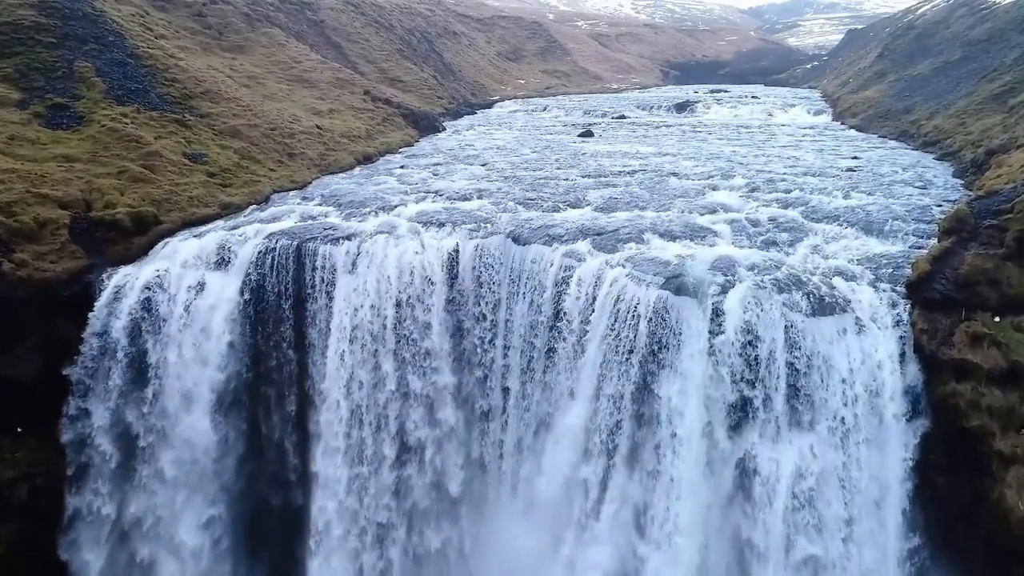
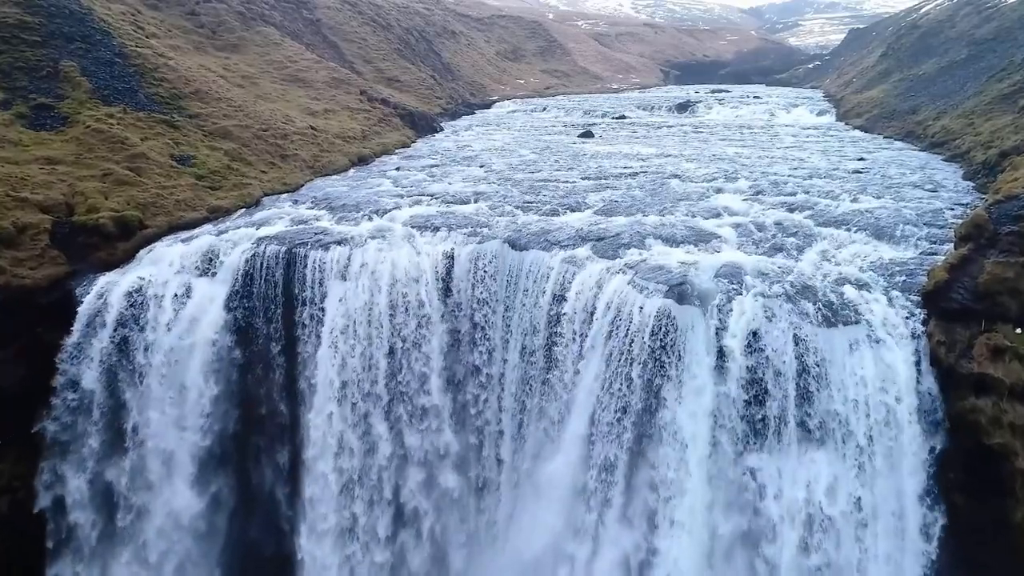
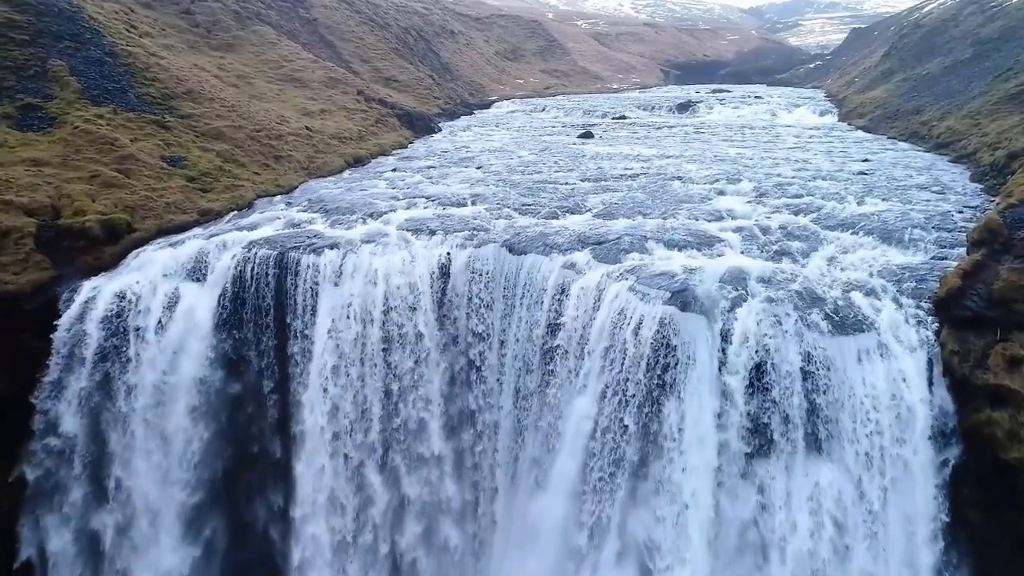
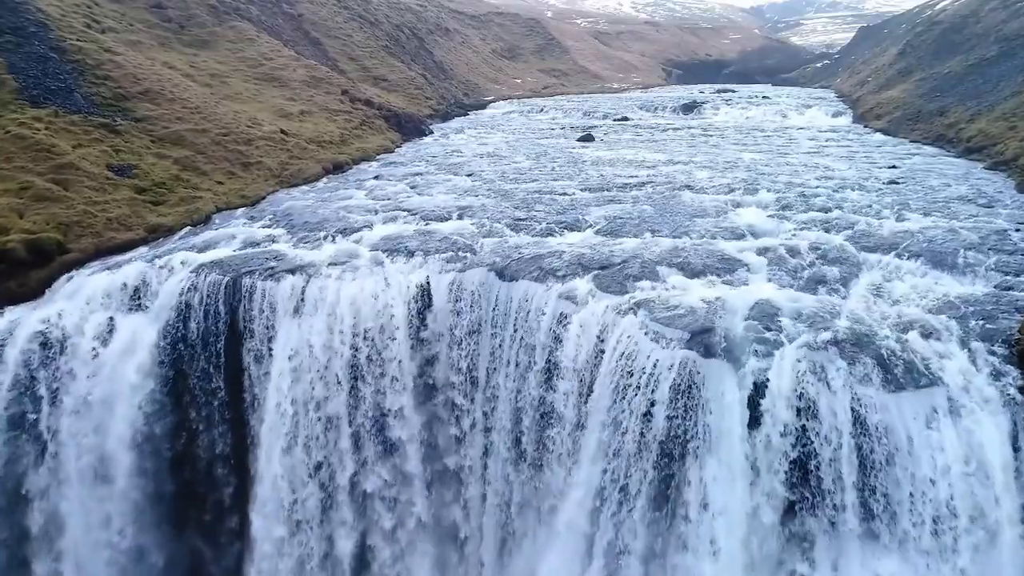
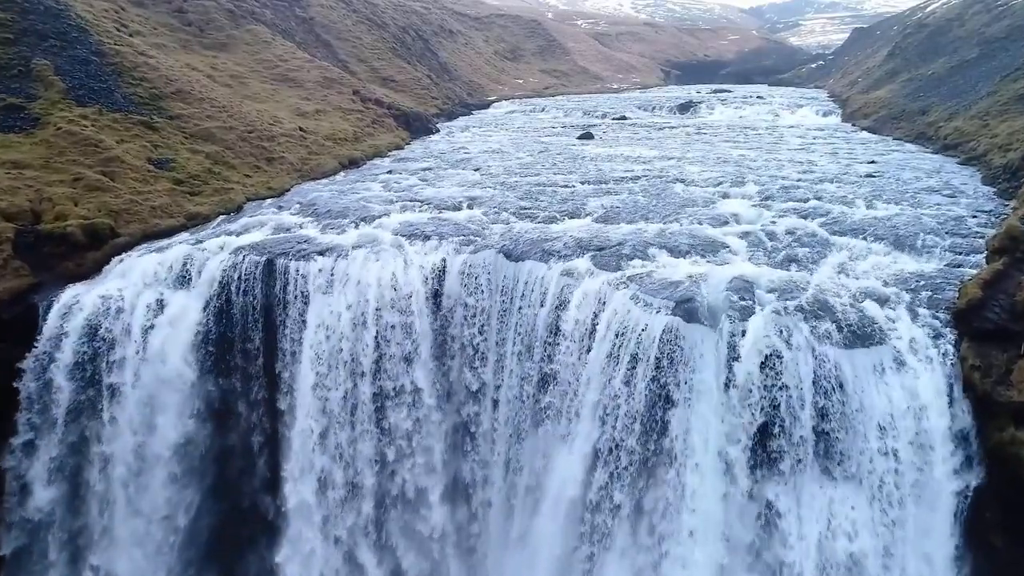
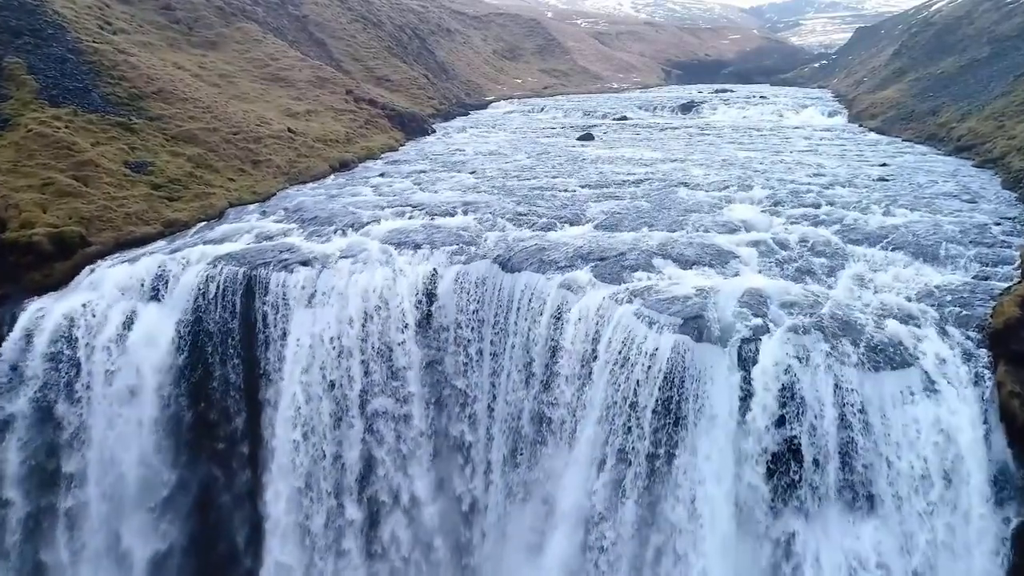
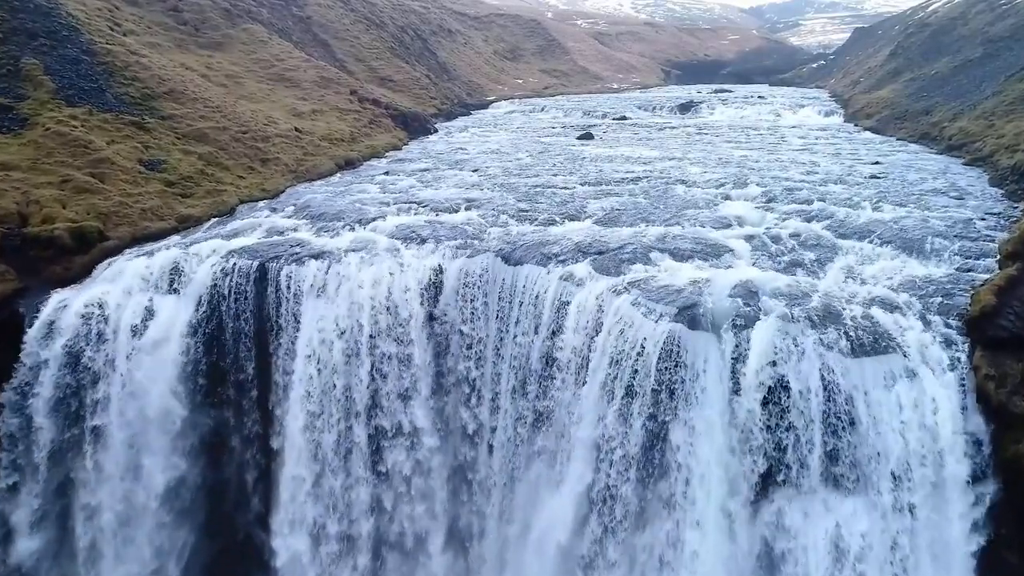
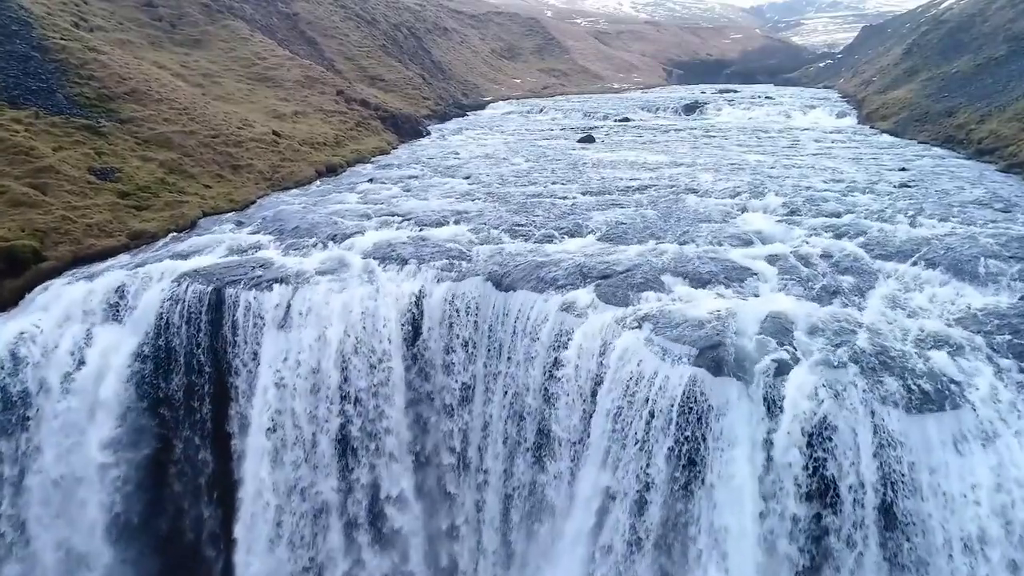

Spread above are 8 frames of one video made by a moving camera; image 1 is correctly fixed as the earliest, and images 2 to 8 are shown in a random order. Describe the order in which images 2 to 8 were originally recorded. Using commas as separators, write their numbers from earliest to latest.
2, 3, 5, 7, 6, 4, 8
